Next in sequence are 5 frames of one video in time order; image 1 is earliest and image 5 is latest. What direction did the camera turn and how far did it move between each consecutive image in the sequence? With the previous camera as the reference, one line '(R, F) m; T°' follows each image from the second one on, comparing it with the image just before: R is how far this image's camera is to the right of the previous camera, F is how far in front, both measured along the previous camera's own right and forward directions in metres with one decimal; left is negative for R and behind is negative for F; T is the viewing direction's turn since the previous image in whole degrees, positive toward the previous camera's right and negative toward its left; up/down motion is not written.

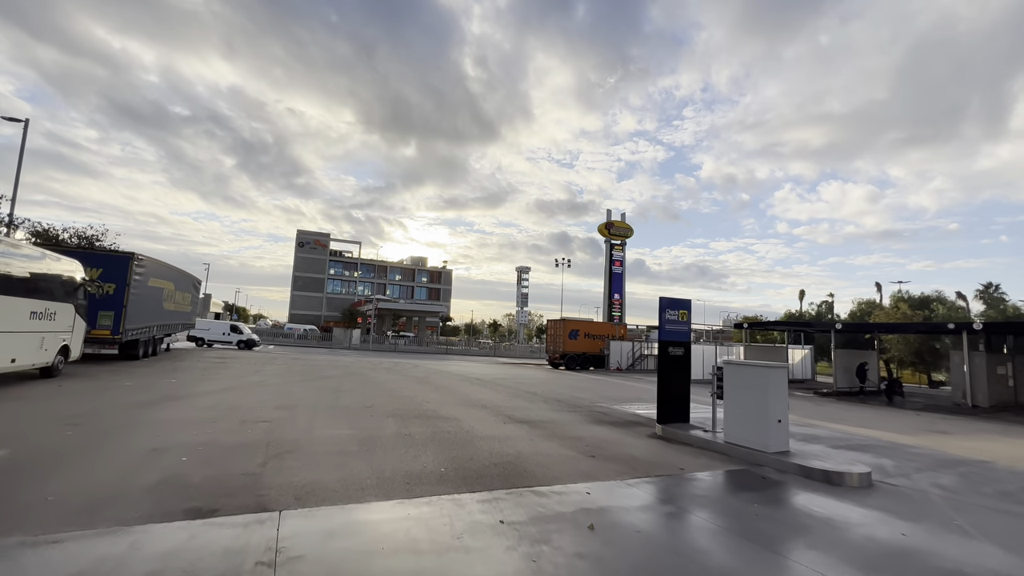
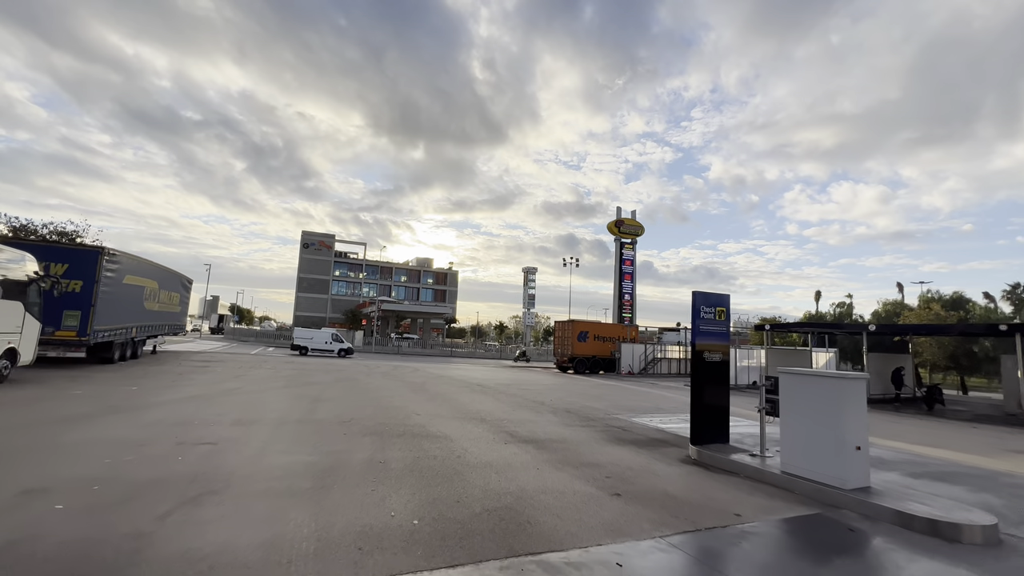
(+0.1, +1.7) m; -1°
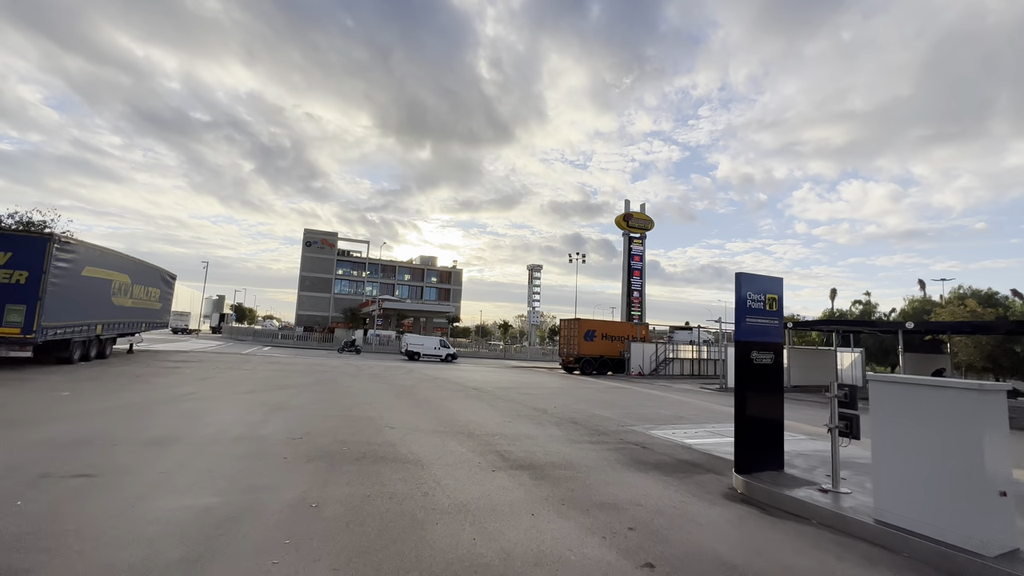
(+0.2, +1.9) m; -1°
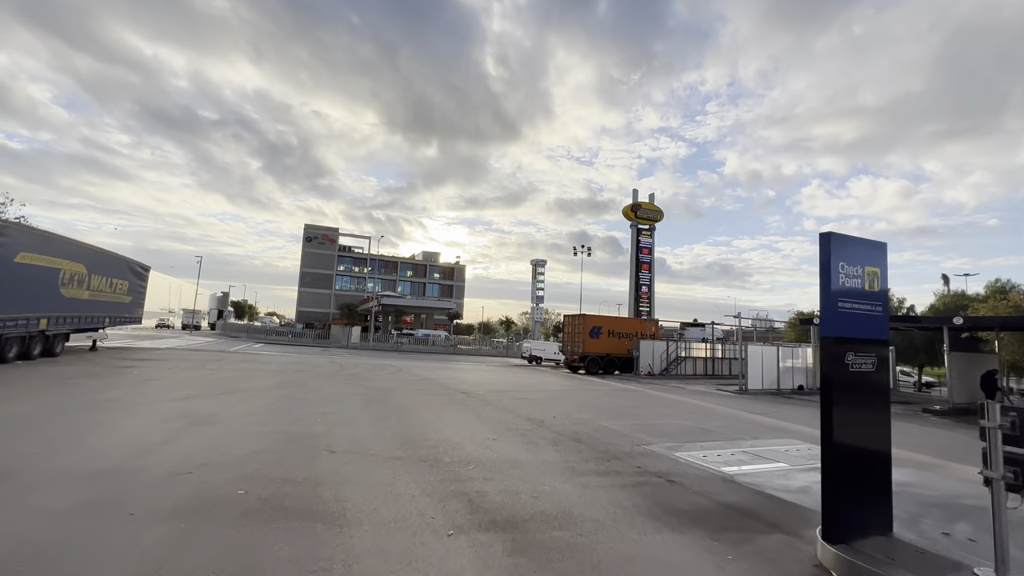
(+0.3, +2.2) m; -1°
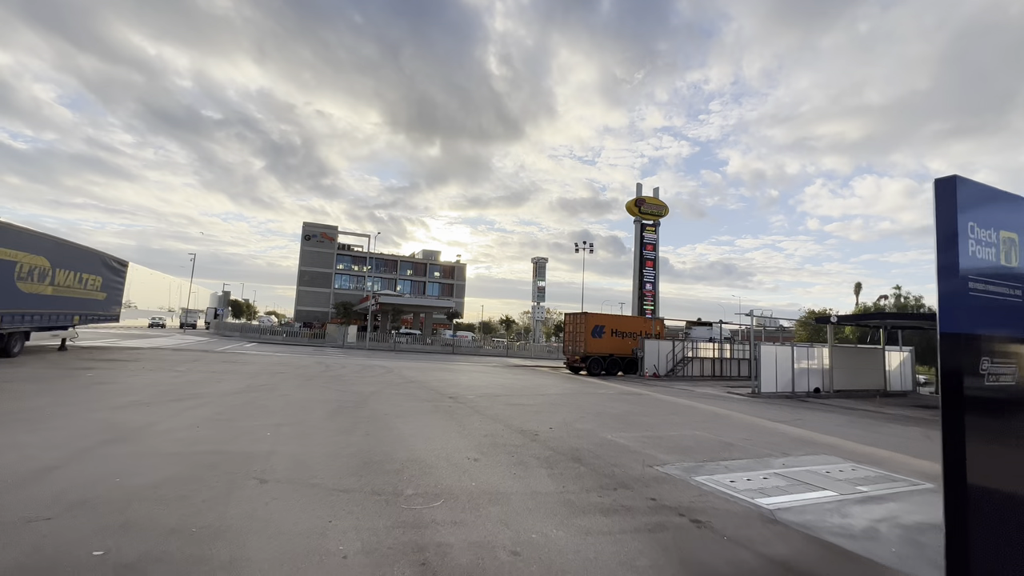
(+0.2, +1.4) m; 0°
